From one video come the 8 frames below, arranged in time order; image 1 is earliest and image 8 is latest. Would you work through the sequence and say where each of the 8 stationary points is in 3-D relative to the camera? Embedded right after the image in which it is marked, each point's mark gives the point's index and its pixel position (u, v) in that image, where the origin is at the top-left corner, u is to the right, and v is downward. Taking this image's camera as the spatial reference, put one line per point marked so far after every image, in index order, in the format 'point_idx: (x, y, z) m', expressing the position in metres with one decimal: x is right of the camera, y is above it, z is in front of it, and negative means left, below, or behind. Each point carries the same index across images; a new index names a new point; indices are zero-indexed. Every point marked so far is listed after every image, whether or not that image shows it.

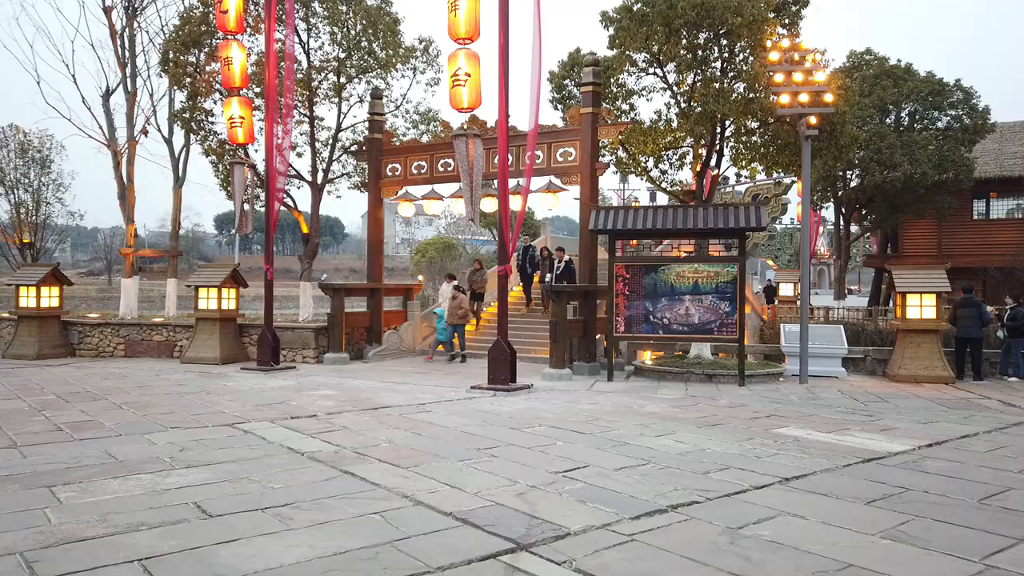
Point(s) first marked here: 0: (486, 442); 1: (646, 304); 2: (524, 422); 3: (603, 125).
0: (-0.2, -1.5, +6.9) m
1: (+2.1, -0.3, +11.2) m
2: (+0.1, -1.5, +8.0) m
3: (+1.6, +2.8, +12.3) m
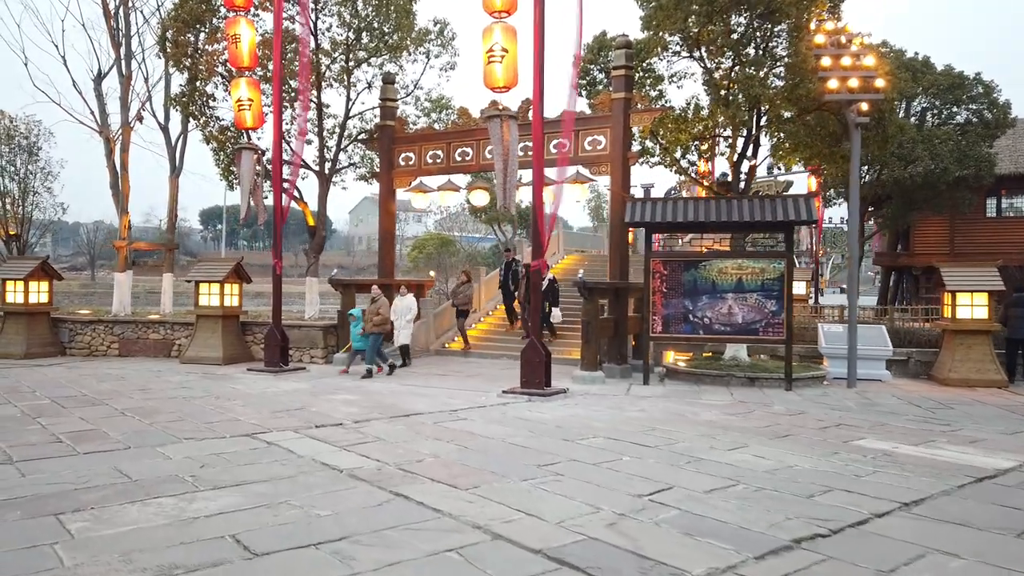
0: (+0.3, -1.4, +6.2) m
1: (+2.5, -0.2, +10.5) m
2: (+0.6, -1.5, +7.3) m
3: (+2.0, +2.9, +11.6) m
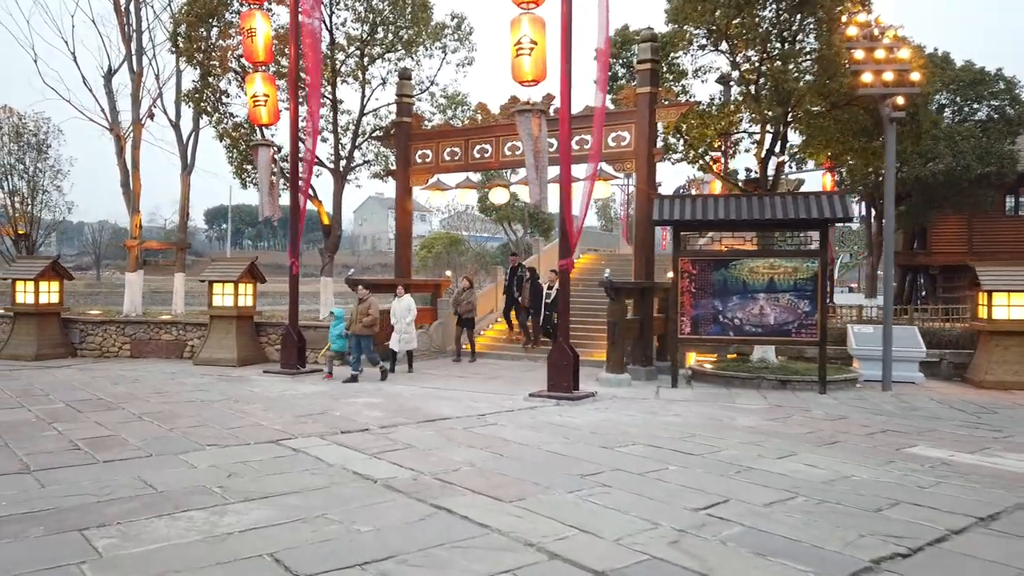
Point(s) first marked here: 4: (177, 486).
0: (+0.6, -1.5, +5.9) m
1: (+2.9, -0.2, +10.2) m
2: (+1.0, -1.5, +7.0) m
3: (+2.3, +2.9, +11.3) m
4: (-2.5, -1.5, +5.3) m
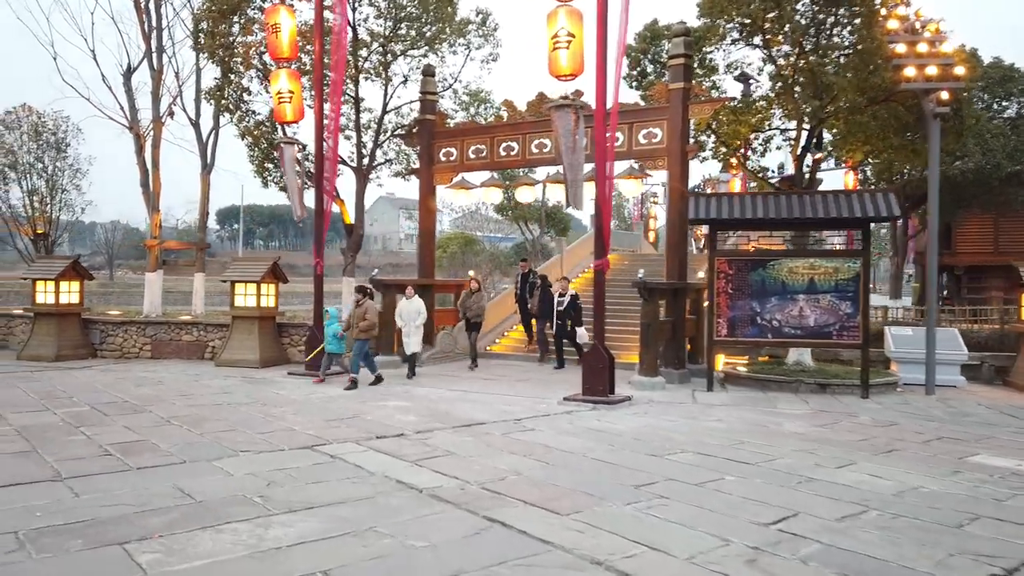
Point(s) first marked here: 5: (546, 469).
0: (+1.0, -1.5, +5.6) m
1: (+3.3, -0.2, +9.9) m
2: (+1.4, -1.5, +6.7) m
3: (+2.8, +2.8, +11.0) m
4: (-2.1, -1.5, +5.1) m
5: (+0.3, -1.5, +5.9) m
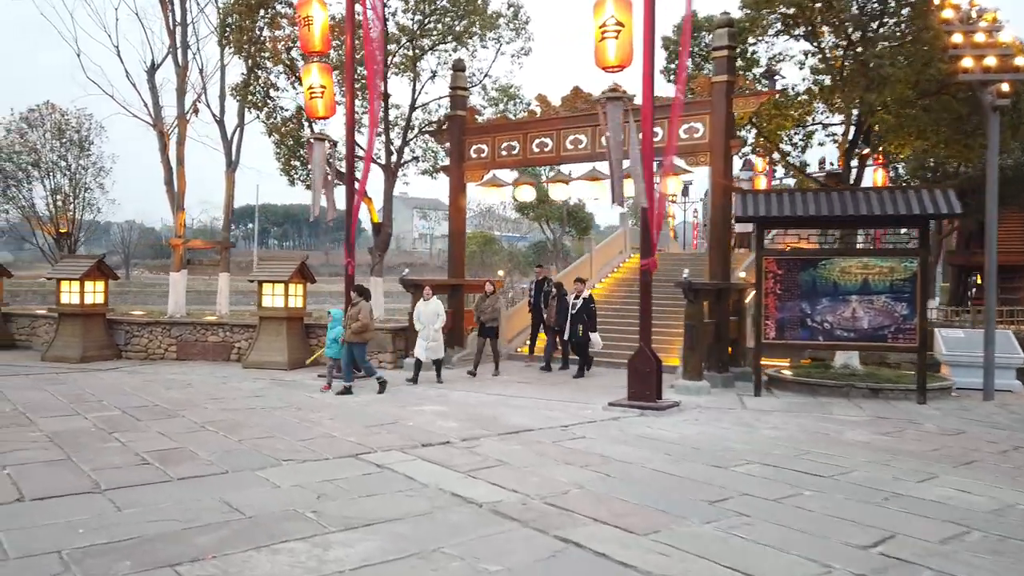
0: (+1.5, -1.5, +5.3) m
1: (+3.8, -0.2, +9.5) m
2: (+1.8, -1.5, +6.4) m
3: (+3.3, +2.8, +10.6) m
4: (-1.6, -1.5, +4.8) m
5: (+0.7, -1.5, +5.5) m
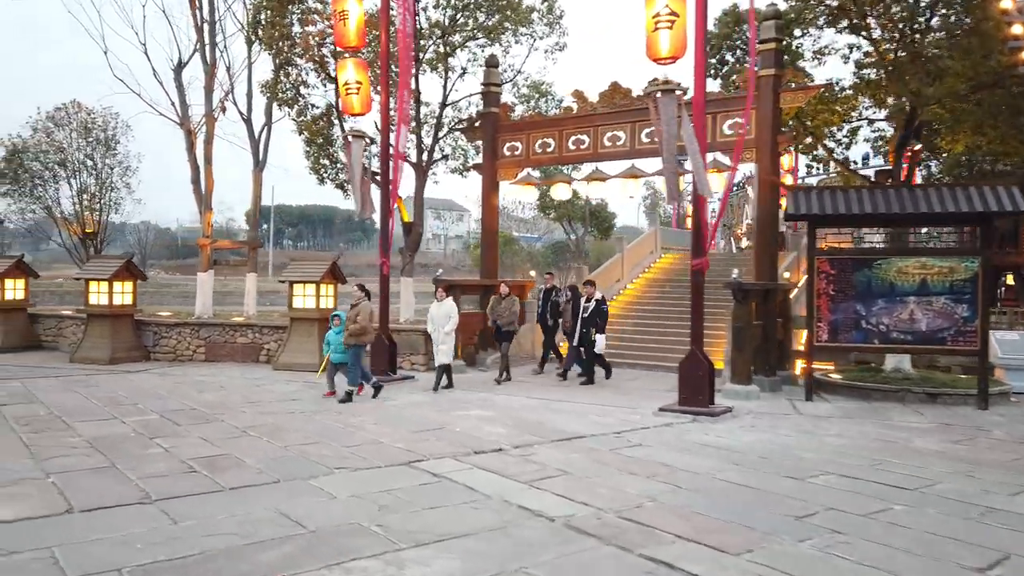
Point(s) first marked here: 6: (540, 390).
0: (+1.9, -1.5, +5.0) m
1: (+4.4, -0.2, +9.1) m
2: (+2.3, -1.5, +6.0) m
3: (+3.9, +2.8, +10.3) m
4: (-1.2, -1.5, +4.5) m
5: (+1.2, -1.5, +5.2) m
6: (+0.4, -1.4, +10.4) m
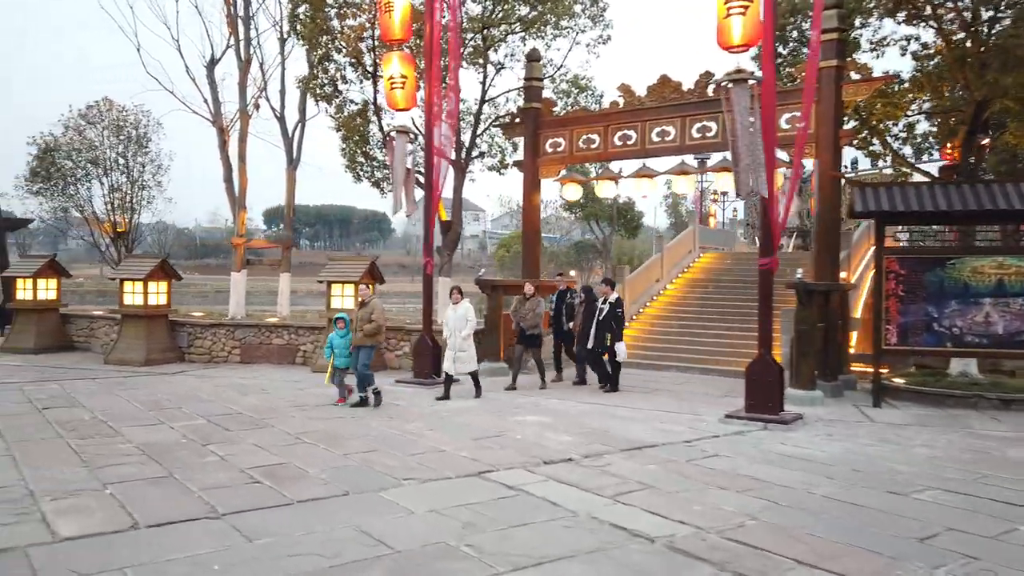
0: (+2.5, -1.5, +4.6) m
1: (+5.0, -0.3, +8.7) m
2: (+3.0, -1.5, +5.7) m
3: (+4.6, +2.8, +9.9) m
4: (-0.6, -1.5, +4.2) m
5: (+1.8, -1.5, +4.9) m
6: (+1.1, -1.5, +10.0) m
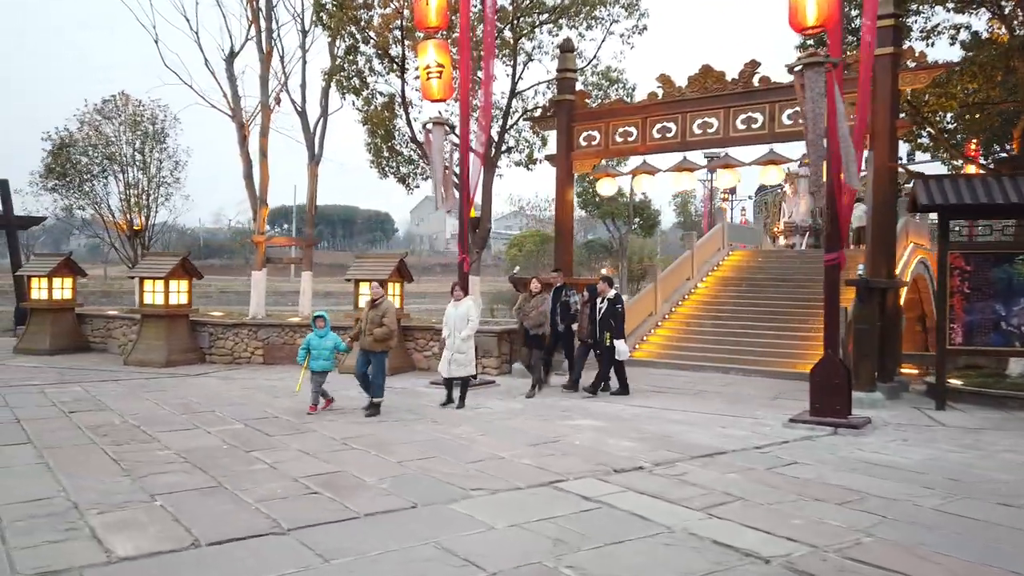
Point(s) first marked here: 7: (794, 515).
0: (+3.1, -1.5, +4.2) m
1: (+5.6, -0.2, +8.3) m
2: (+3.5, -1.5, +5.3) m
3: (+5.1, +2.9, +9.5) m
4: (0.0, -1.5, +3.8) m
5: (+2.4, -1.5, +4.5) m
6: (+1.6, -1.4, +9.6) m
7: (+1.8, -1.5, +4.6) m
